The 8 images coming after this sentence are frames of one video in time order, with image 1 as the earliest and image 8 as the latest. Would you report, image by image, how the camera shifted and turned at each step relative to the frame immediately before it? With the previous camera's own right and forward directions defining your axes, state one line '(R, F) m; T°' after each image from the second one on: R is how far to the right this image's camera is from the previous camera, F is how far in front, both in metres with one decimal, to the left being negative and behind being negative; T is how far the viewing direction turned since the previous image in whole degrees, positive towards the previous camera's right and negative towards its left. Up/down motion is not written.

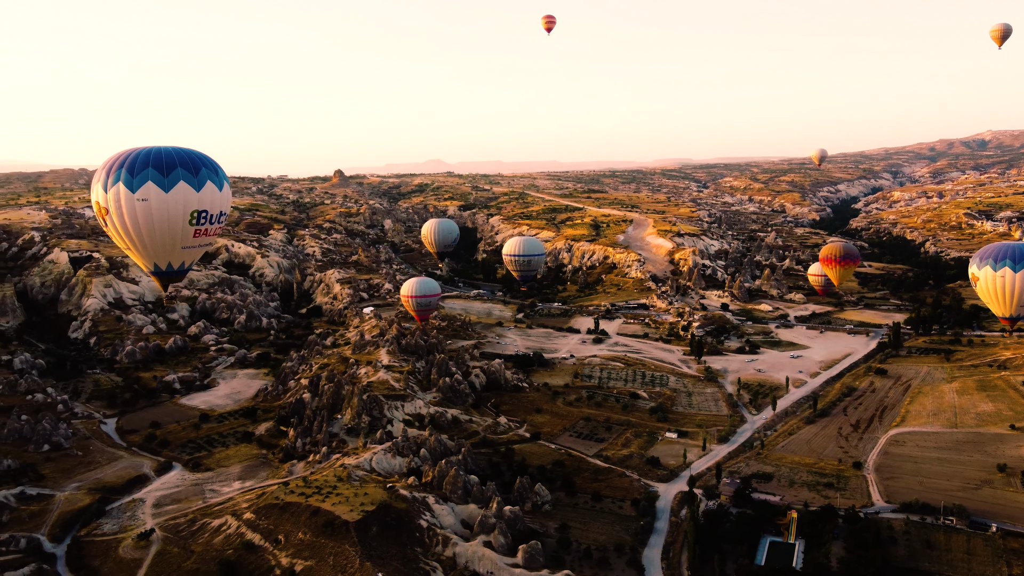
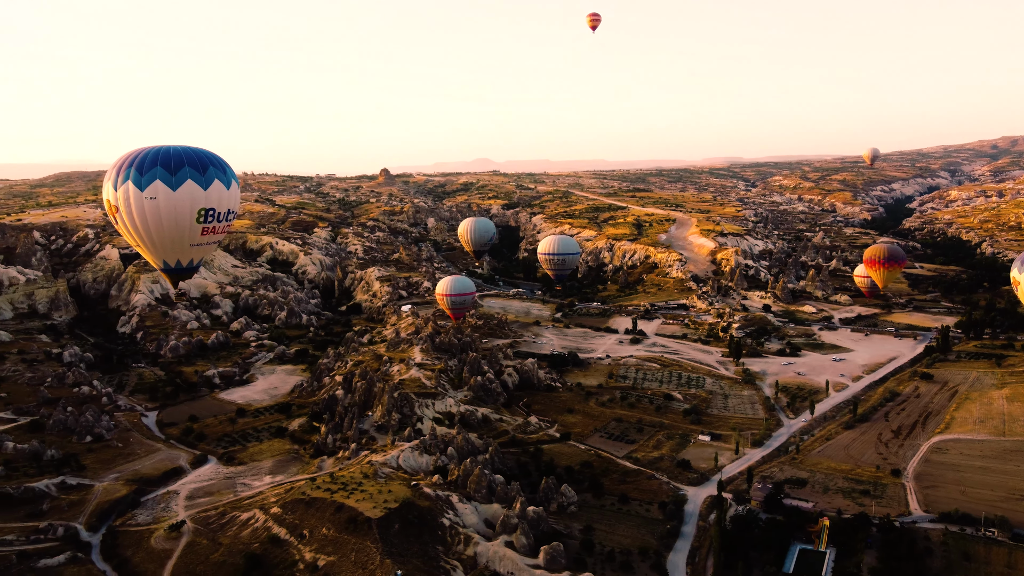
(+0.7, +0.2) m; -3°
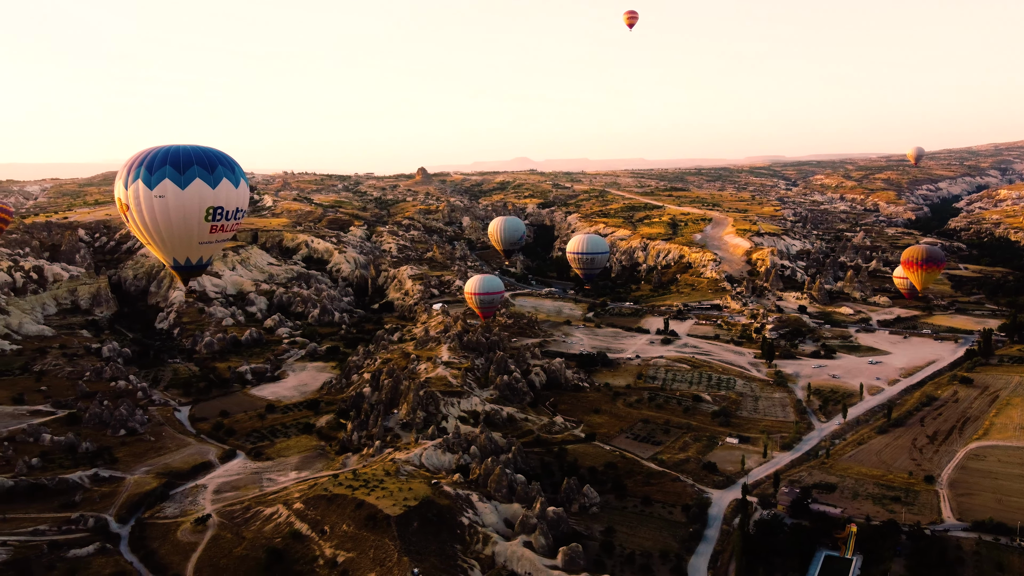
(+0.5, +0.1) m; -3°
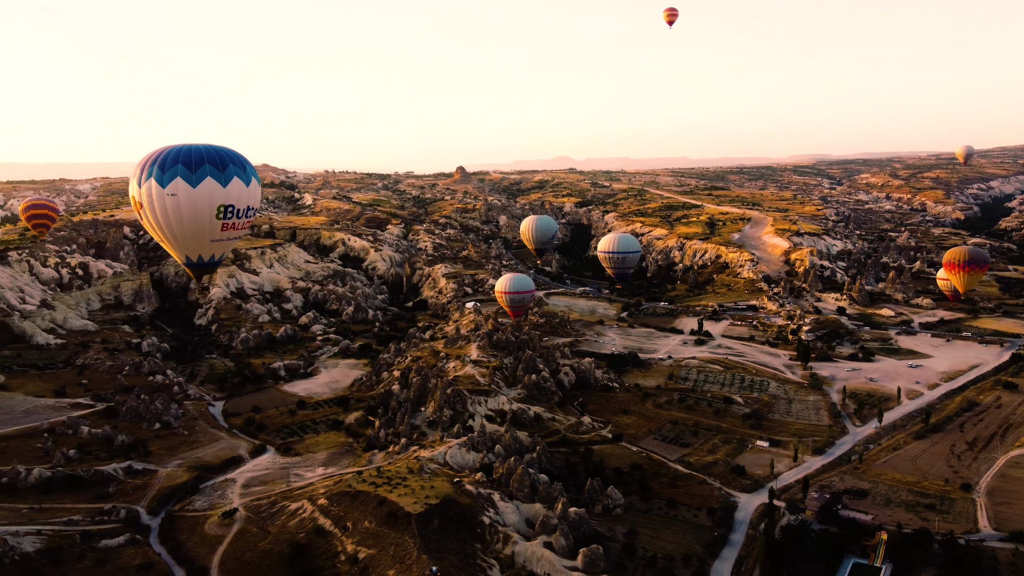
(+0.5, +0.1) m; -3°
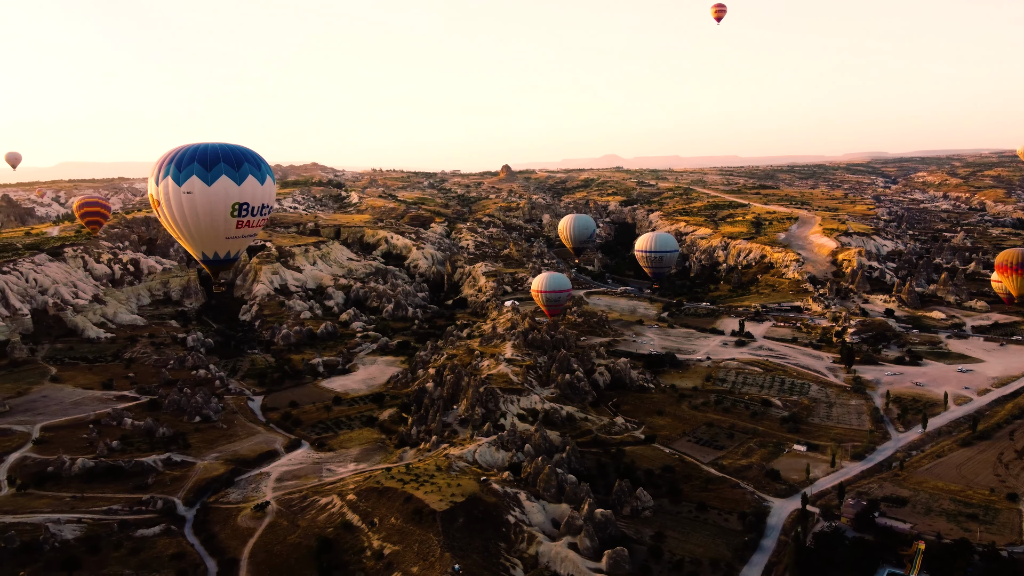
(+0.6, +0.1) m; -3°
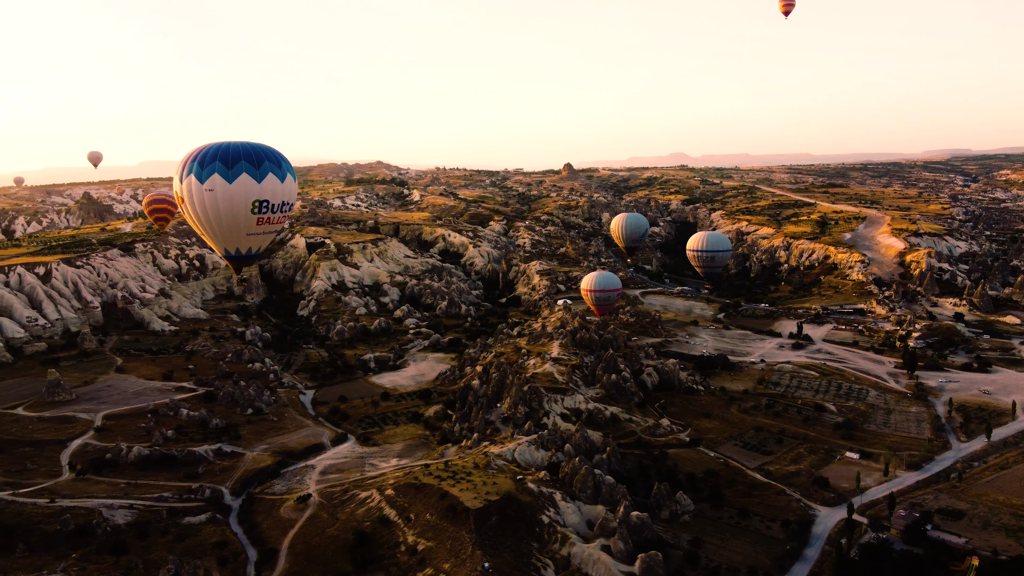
(+0.8, +0.1) m; -4°
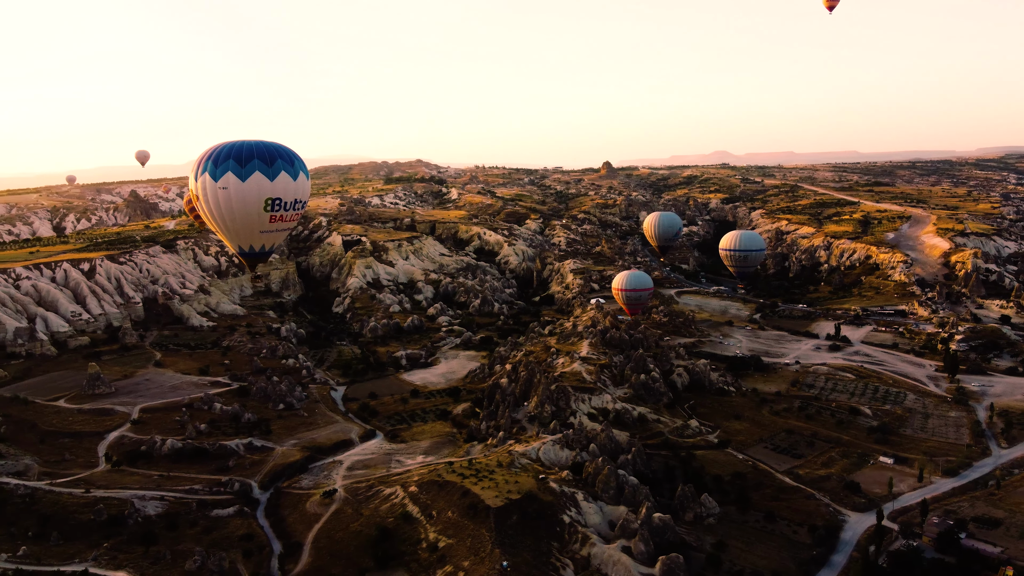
(+0.5, +0.1) m; -3°
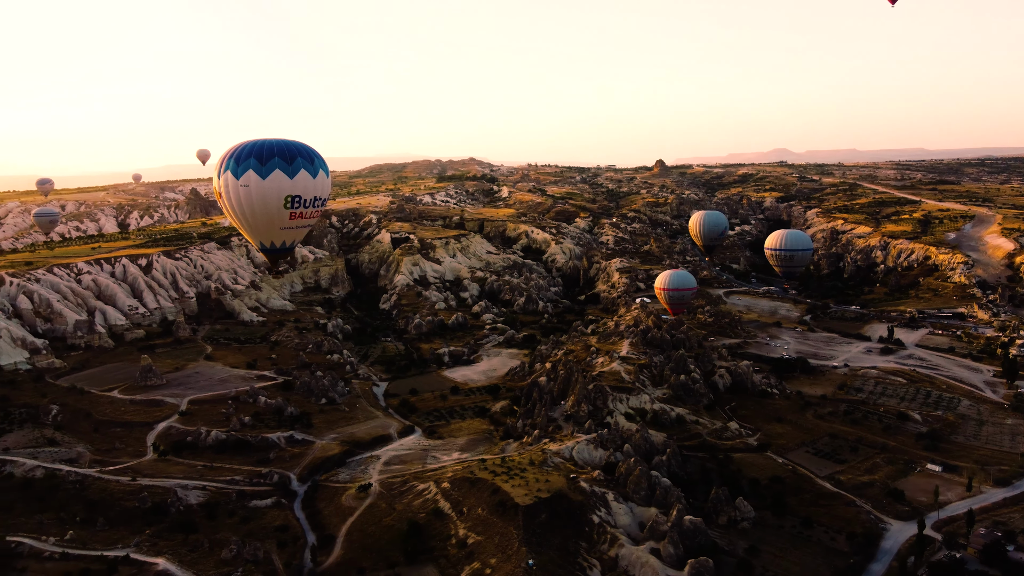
(+0.7, 0.0) m; -4°
